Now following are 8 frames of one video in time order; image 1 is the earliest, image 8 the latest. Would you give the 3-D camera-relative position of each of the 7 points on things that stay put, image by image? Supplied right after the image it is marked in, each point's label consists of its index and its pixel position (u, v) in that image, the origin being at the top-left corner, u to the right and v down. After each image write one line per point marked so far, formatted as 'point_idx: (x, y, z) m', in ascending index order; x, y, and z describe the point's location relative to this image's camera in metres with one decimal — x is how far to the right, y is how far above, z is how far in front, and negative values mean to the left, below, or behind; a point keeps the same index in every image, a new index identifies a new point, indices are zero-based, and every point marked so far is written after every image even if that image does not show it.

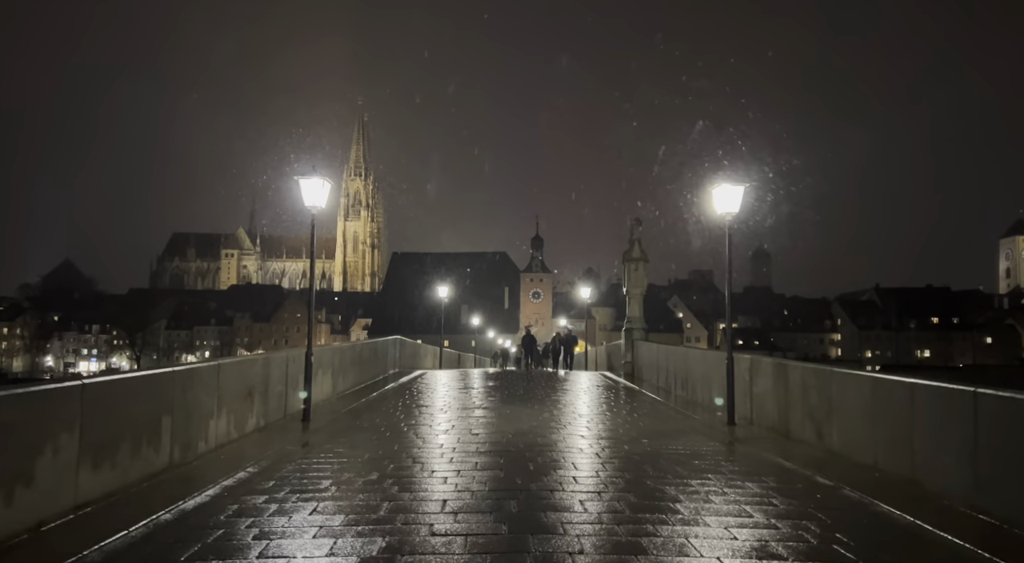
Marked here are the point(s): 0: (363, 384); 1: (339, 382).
0: (-3.1, -2.1, +14.9) m
1: (-3.2, -1.8, +12.9) m
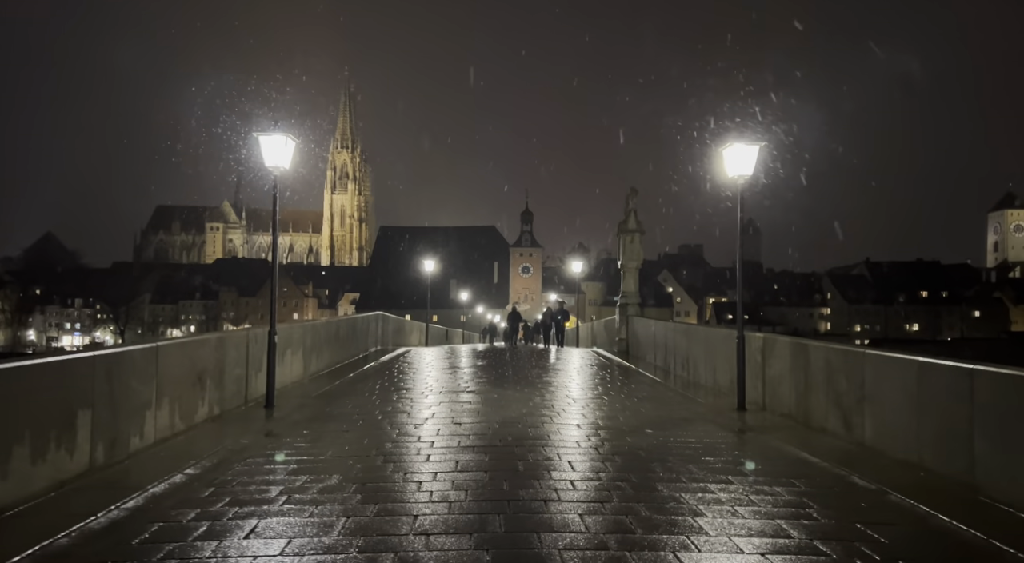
0: (-3.4, -1.6, +13.9) m
1: (-3.4, -1.4, +11.9) m
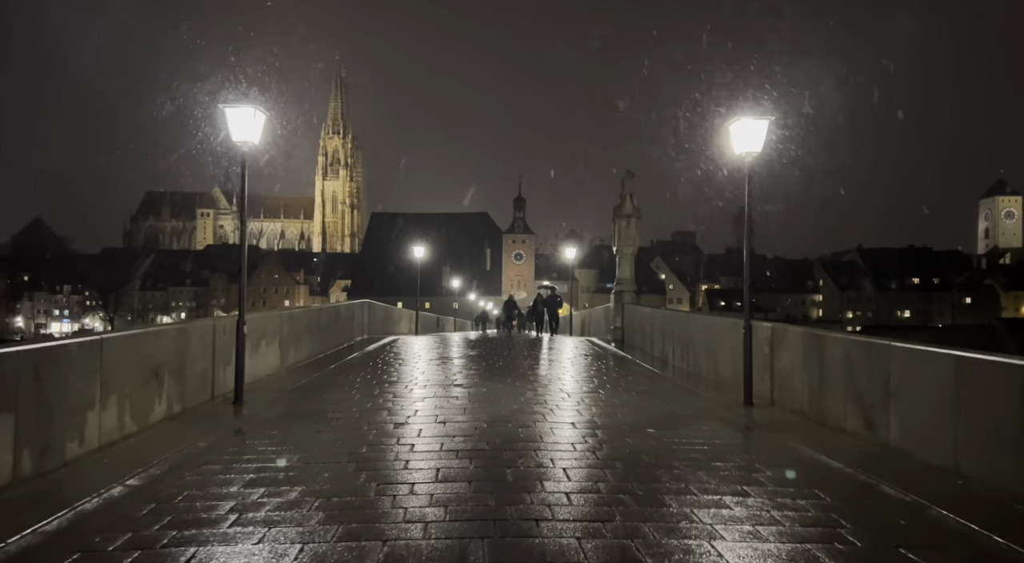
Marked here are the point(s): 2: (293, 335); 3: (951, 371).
0: (-3.5, -1.3, +13.2) m
1: (-3.5, -1.2, +11.2) m
2: (-3.5, -0.8, +11.4) m
3: (+3.2, -0.7, +5.3) m
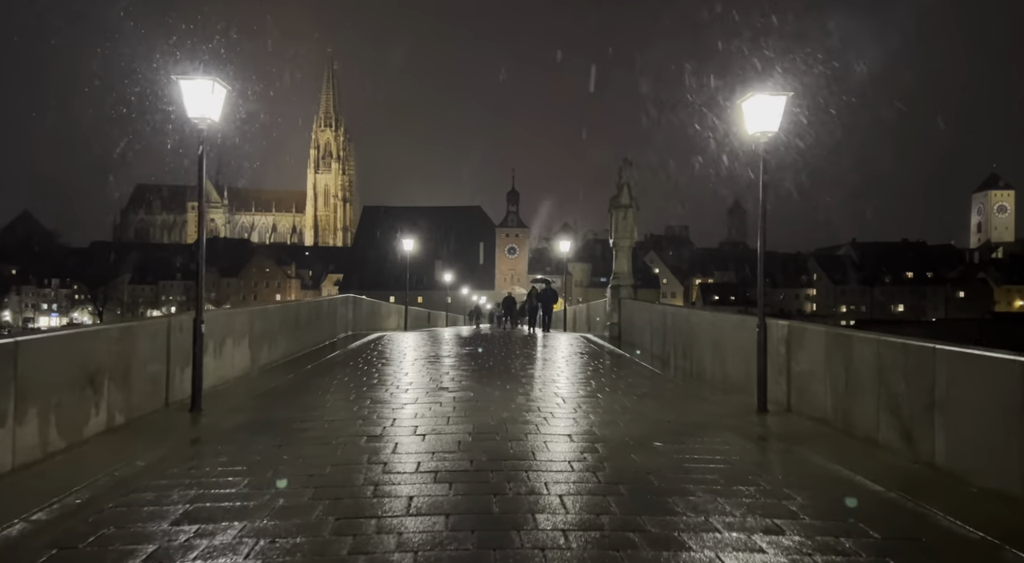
0: (-3.7, -1.2, +12.3) m
1: (-3.6, -1.1, +10.3) m
2: (-3.6, -0.8, +10.6) m
3: (+3.1, -0.6, +4.5) m
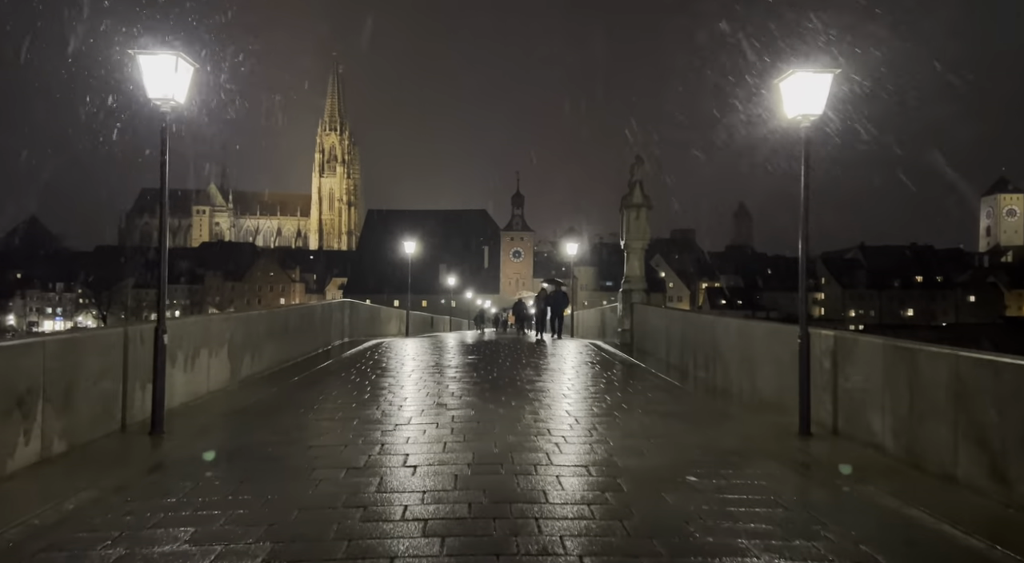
0: (-3.6, -1.3, +11.4) m
1: (-3.6, -1.1, +9.4) m
2: (-3.6, -0.8, +9.7) m
3: (+3.2, -0.6, +3.5) m
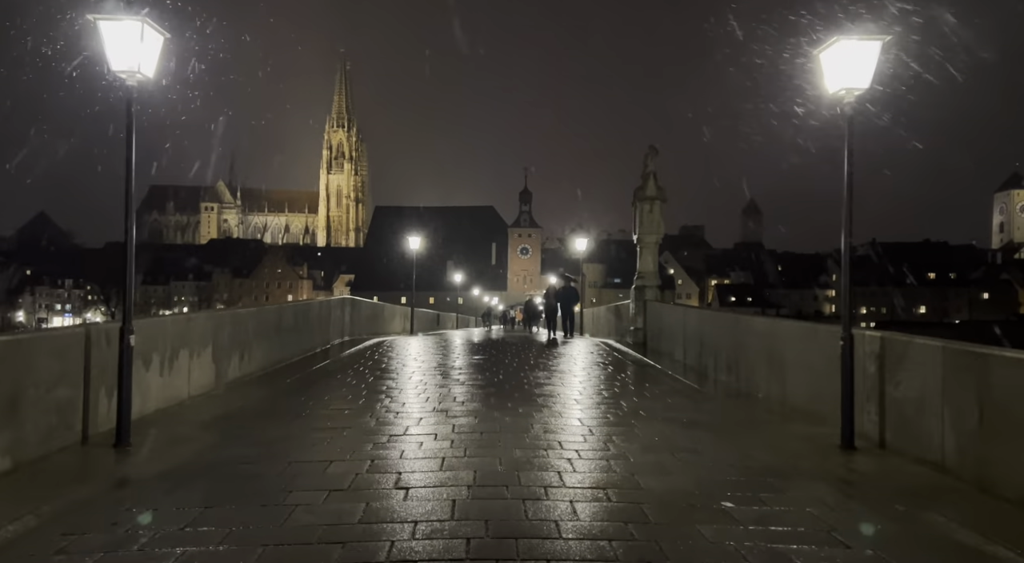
0: (-3.5, -1.2, +10.8) m
1: (-3.5, -1.1, +8.8) m
2: (-3.5, -0.7, +9.0) m
3: (+3.2, -0.6, +2.8) m
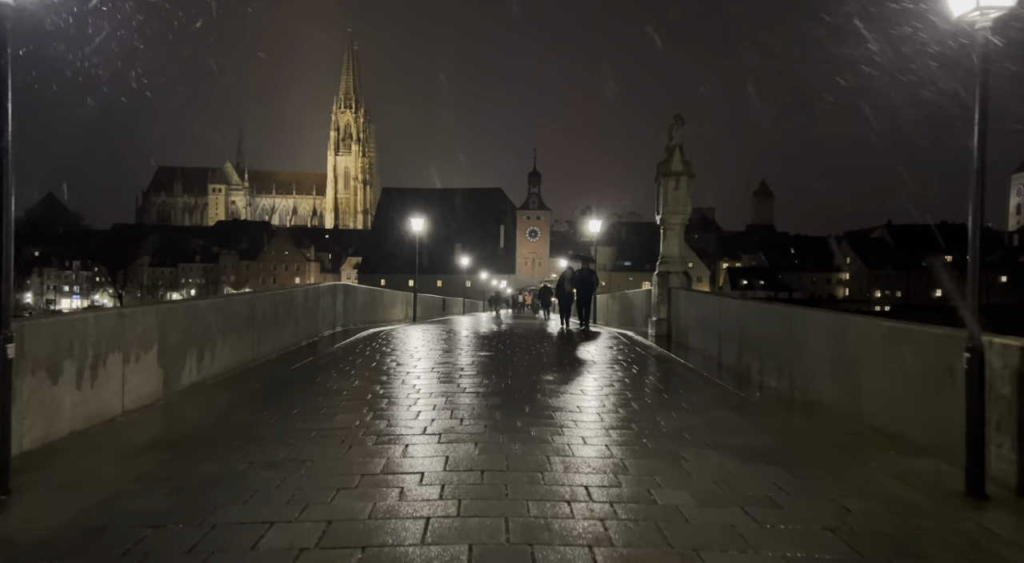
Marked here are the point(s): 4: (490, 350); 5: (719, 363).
0: (-3.4, -1.0, +9.3) m
1: (-3.4, -0.9, +7.3) m
2: (-3.4, -0.6, +7.5) m
3: (+3.2, -0.6, +1.3) m
4: (-0.5, -1.2, +13.2) m
5: (+2.9, -1.1, +10.1) m
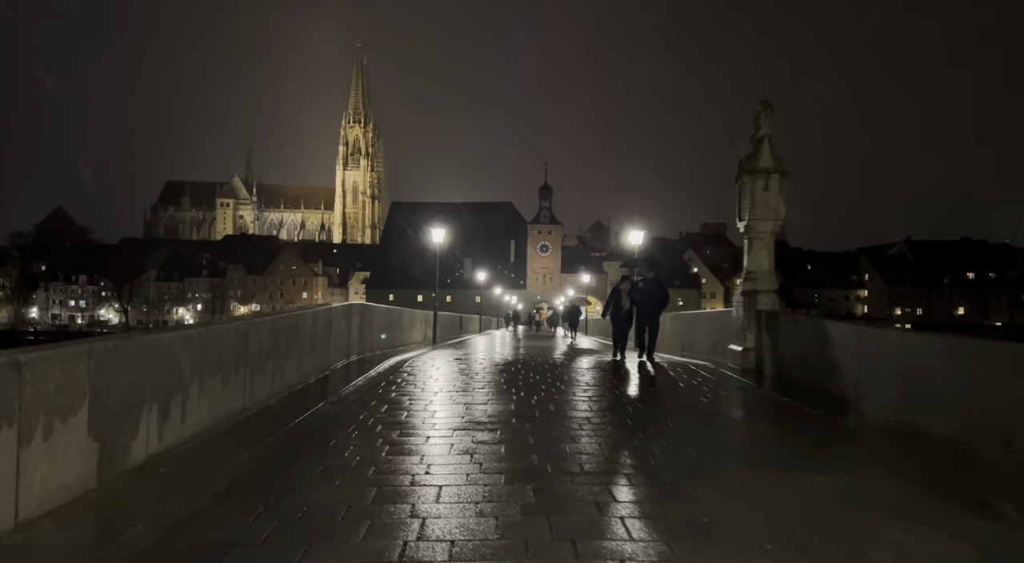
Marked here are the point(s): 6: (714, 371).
0: (-2.6, -1.3, +6.9) m
1: (-2.6, -1.1, +4.9) m
2: (-2.6, -0.8, +5.1) m
3: (+3.9, -0.7, -1.2) m
4: (+0.4, -1.5, +10.8) m
5: (+3.7, -1.4, +7.6) m
6: (+3.1, -1.4, +11.5) m
